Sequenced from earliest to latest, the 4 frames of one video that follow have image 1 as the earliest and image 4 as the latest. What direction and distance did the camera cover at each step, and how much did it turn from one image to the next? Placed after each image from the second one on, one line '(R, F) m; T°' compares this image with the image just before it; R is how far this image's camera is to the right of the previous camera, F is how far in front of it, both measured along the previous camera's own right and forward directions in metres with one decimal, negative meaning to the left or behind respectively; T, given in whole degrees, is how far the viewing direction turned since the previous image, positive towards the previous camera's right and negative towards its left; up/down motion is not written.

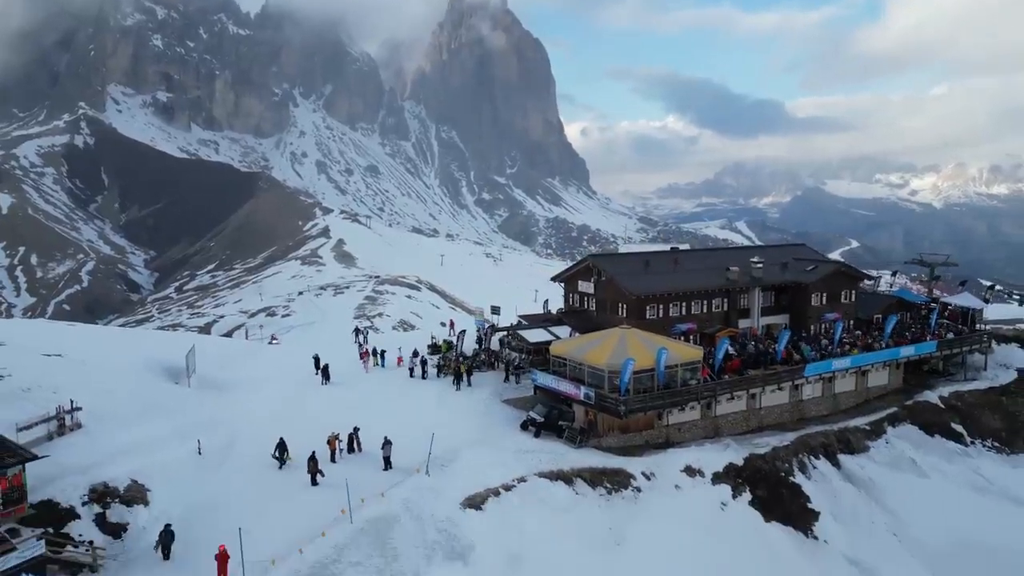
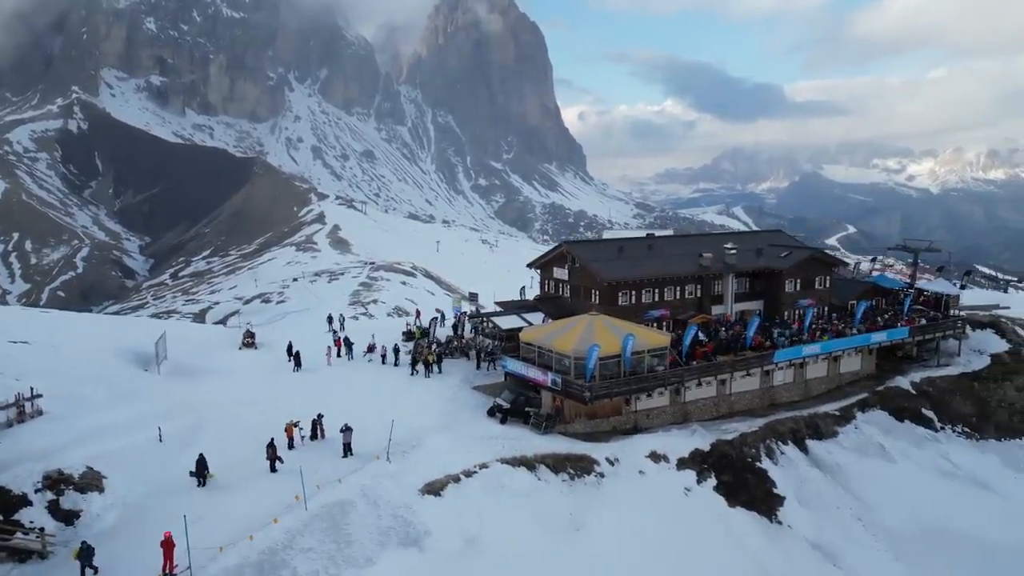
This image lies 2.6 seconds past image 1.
(+1.4, 0.0) m; 0°
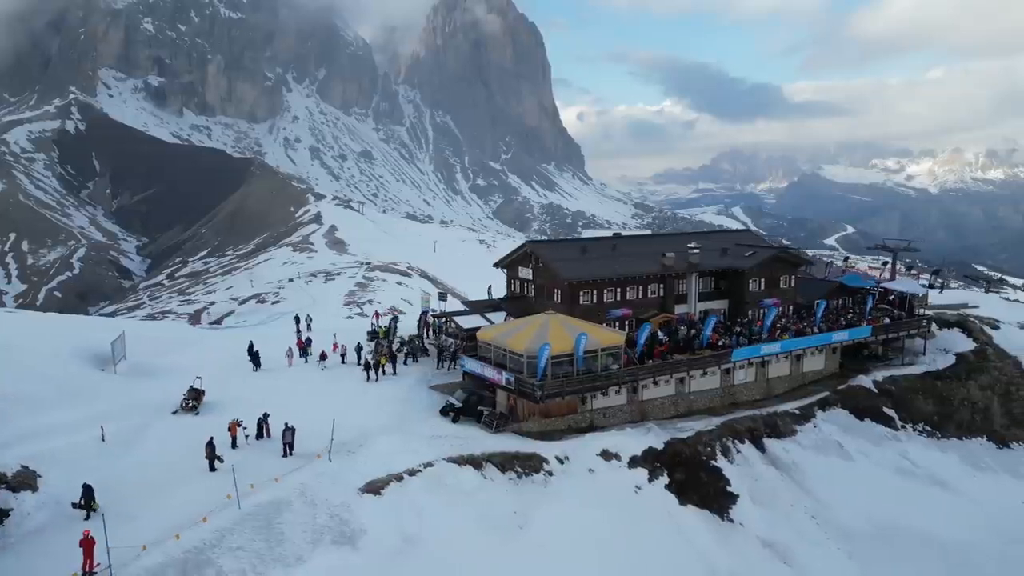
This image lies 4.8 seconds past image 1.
(+2.2, -0.1) m; 0°
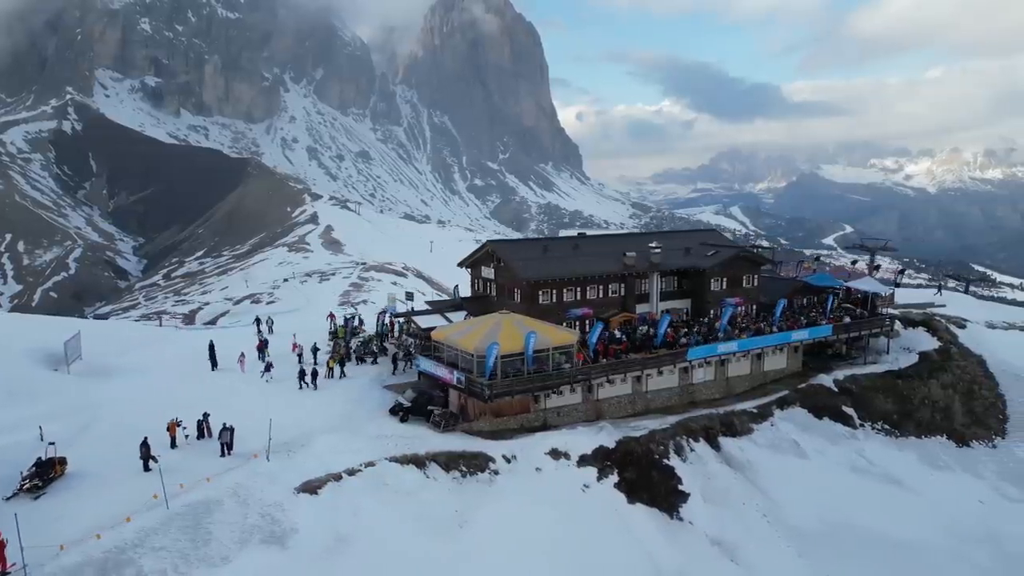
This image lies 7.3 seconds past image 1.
(+2.3, 0.0) m; 0°
